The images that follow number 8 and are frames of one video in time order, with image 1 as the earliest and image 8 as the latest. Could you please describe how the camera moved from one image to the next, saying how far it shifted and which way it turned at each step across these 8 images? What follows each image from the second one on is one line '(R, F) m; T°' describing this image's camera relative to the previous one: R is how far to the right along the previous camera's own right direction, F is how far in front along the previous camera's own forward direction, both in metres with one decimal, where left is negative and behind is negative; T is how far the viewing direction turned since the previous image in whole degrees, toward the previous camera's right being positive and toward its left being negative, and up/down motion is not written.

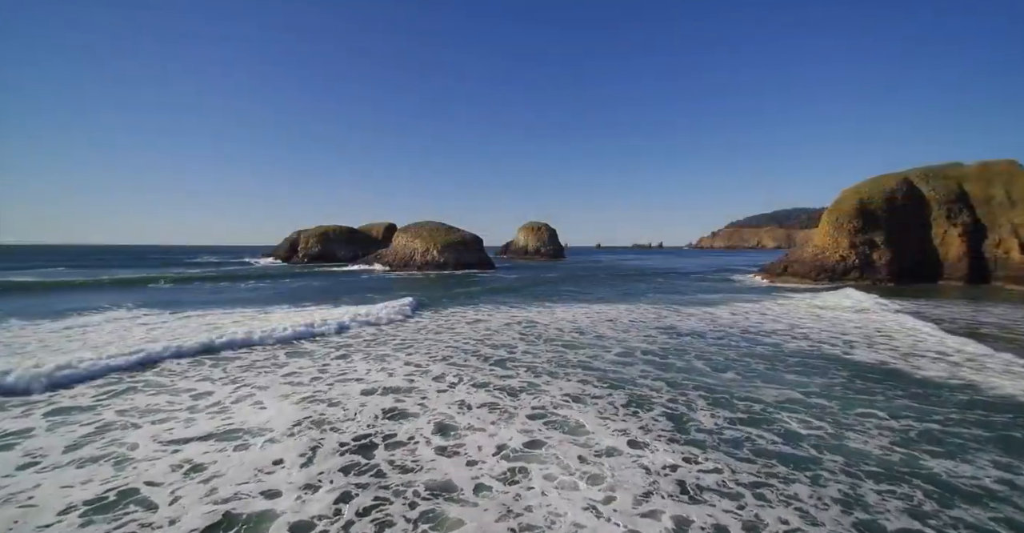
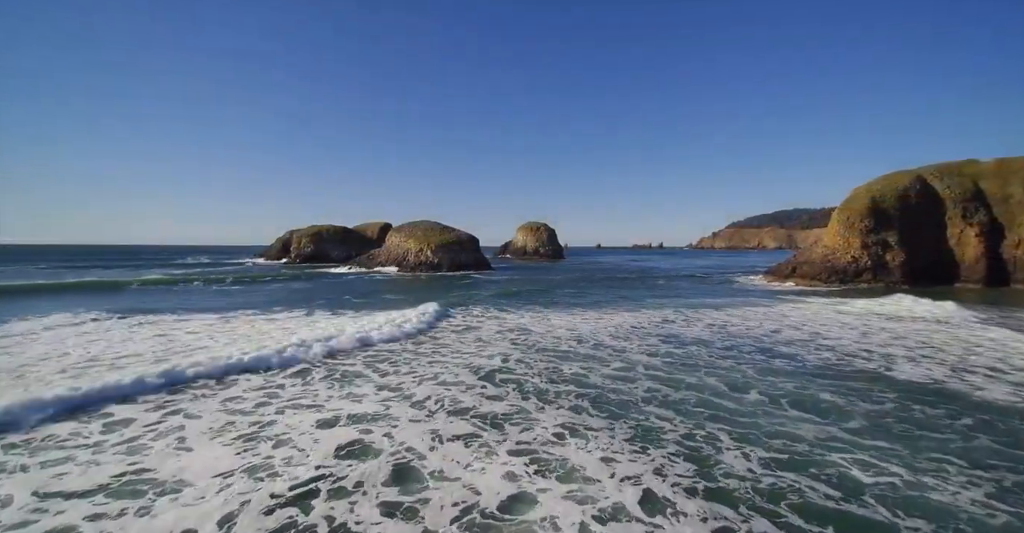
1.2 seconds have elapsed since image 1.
(+0.2, +1.6) m; 0°
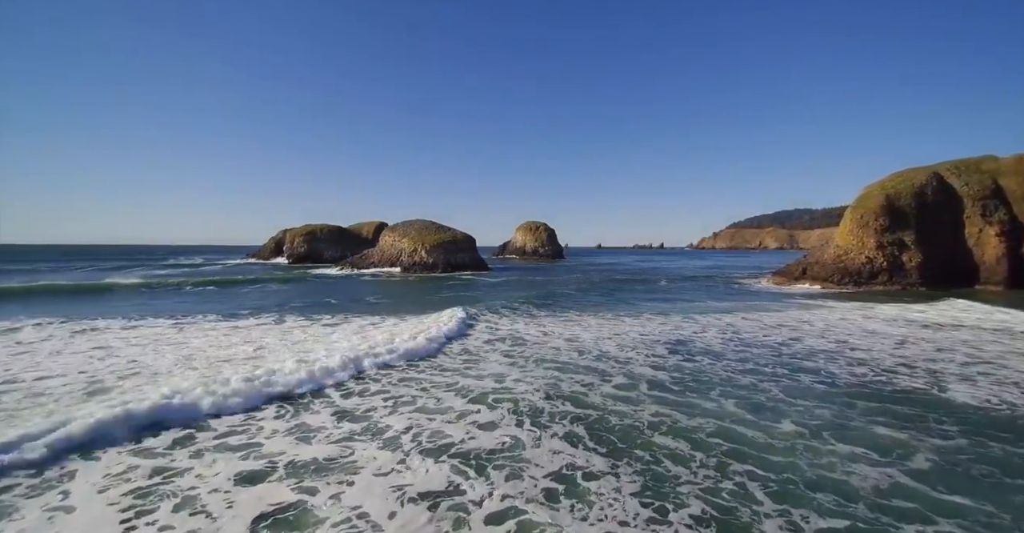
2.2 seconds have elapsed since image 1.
(+0.2, +1.6) m; 0°
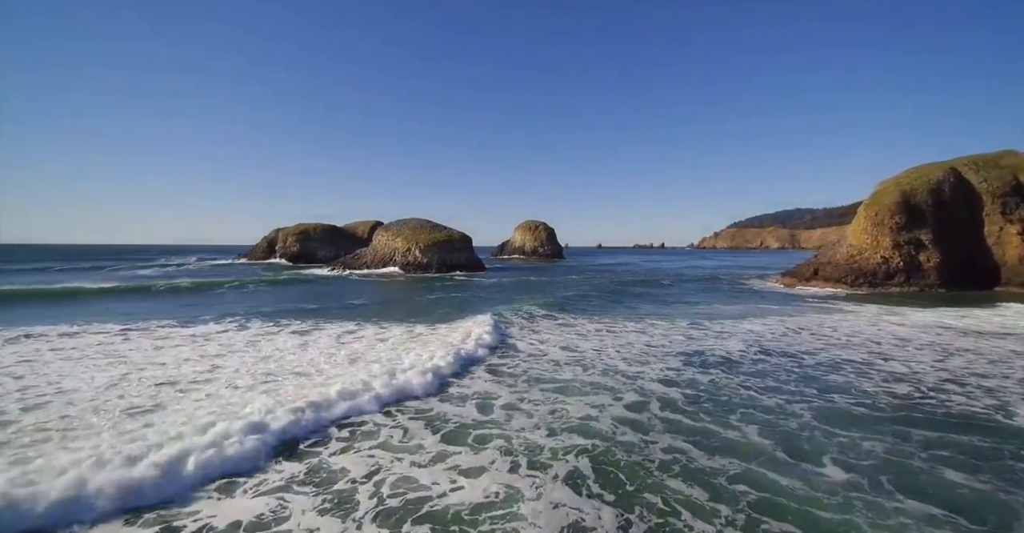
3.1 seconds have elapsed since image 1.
(+0.2, +1.5) m; 0°
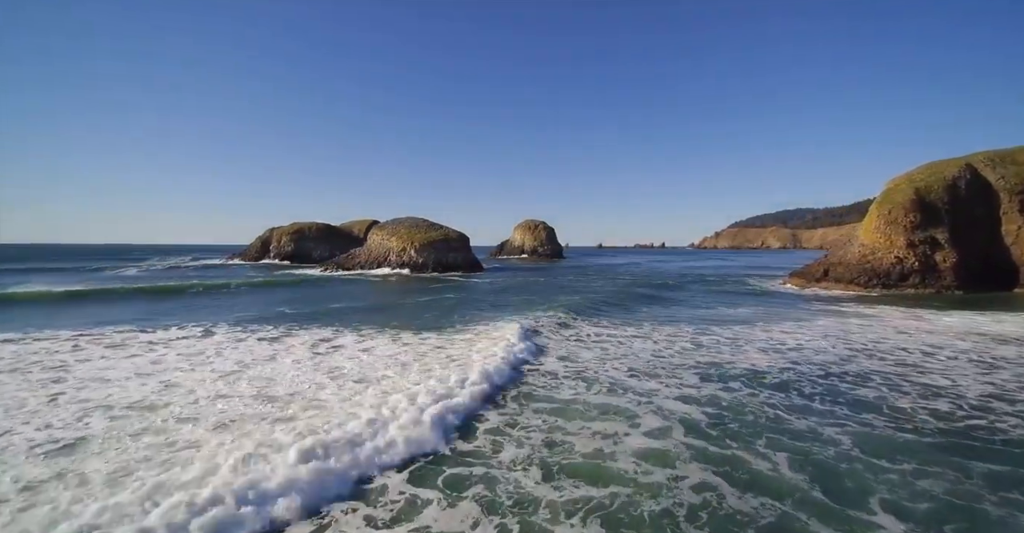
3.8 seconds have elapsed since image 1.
(+0.1, +1.2) m; 0°
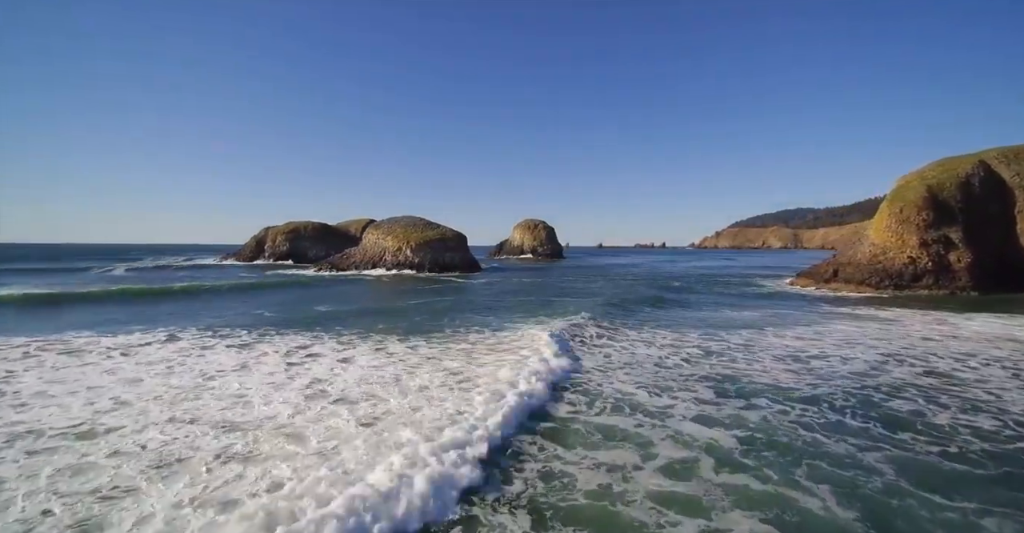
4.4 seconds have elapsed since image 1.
(+0.1, +1.0) m; 0°
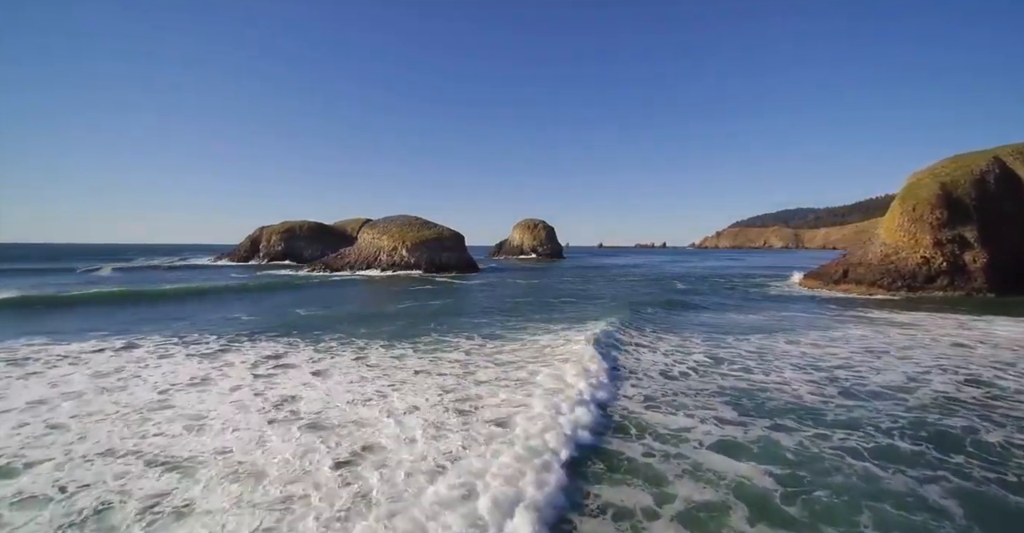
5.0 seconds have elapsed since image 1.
(+0.1, +1.0) m; 0°
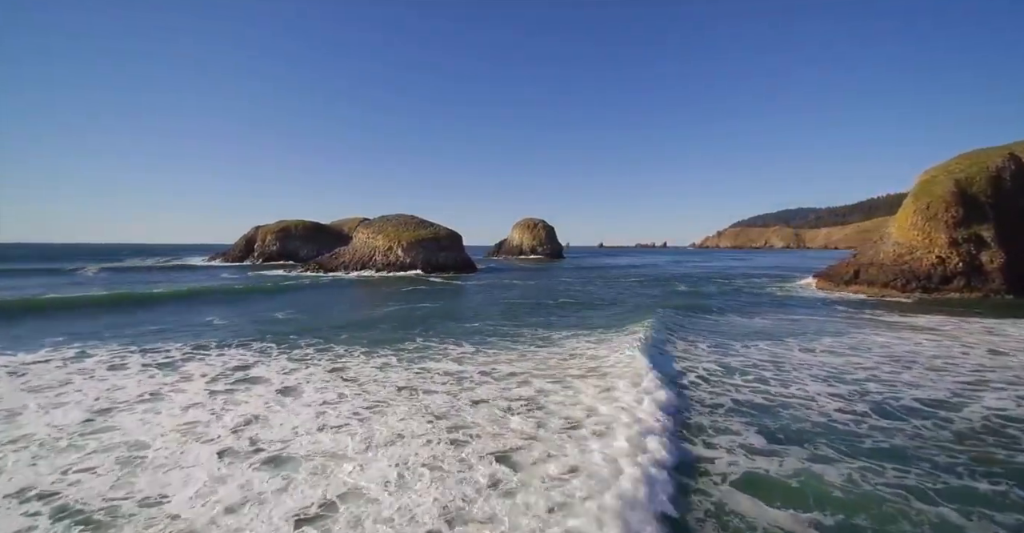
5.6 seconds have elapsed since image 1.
(+0.1, +1.0) m; 0°
